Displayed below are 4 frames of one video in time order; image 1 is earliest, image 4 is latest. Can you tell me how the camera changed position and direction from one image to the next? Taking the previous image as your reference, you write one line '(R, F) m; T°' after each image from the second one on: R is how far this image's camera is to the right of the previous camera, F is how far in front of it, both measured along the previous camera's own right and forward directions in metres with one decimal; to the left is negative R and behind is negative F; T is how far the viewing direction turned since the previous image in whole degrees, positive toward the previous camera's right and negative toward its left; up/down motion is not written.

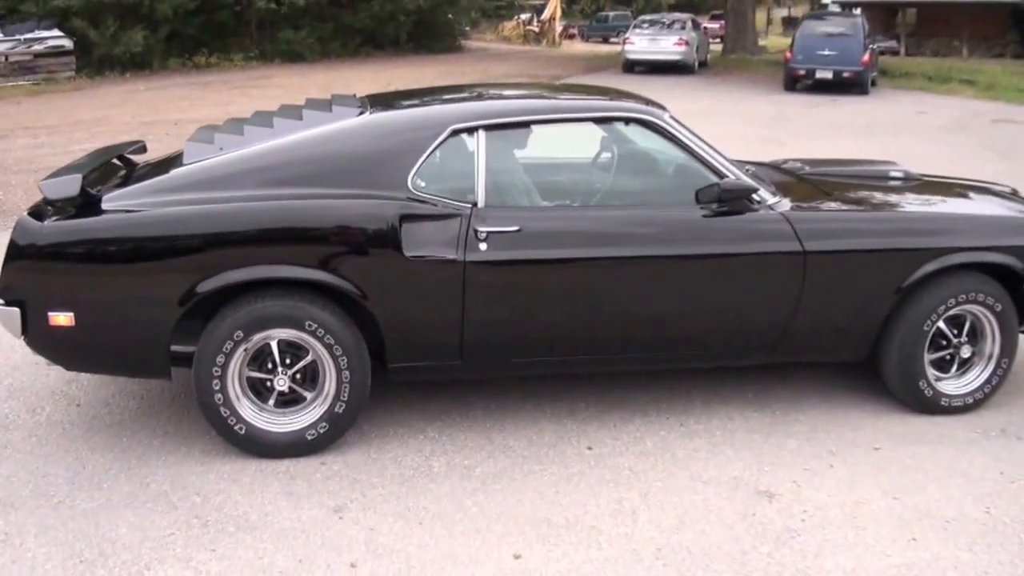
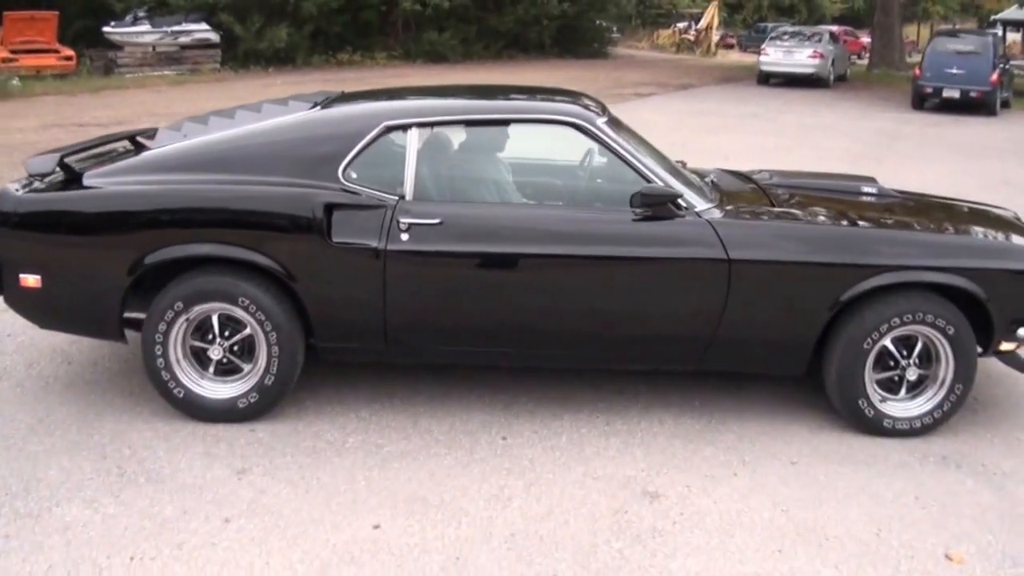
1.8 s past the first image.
(+1.0, -0.1) m; -9°
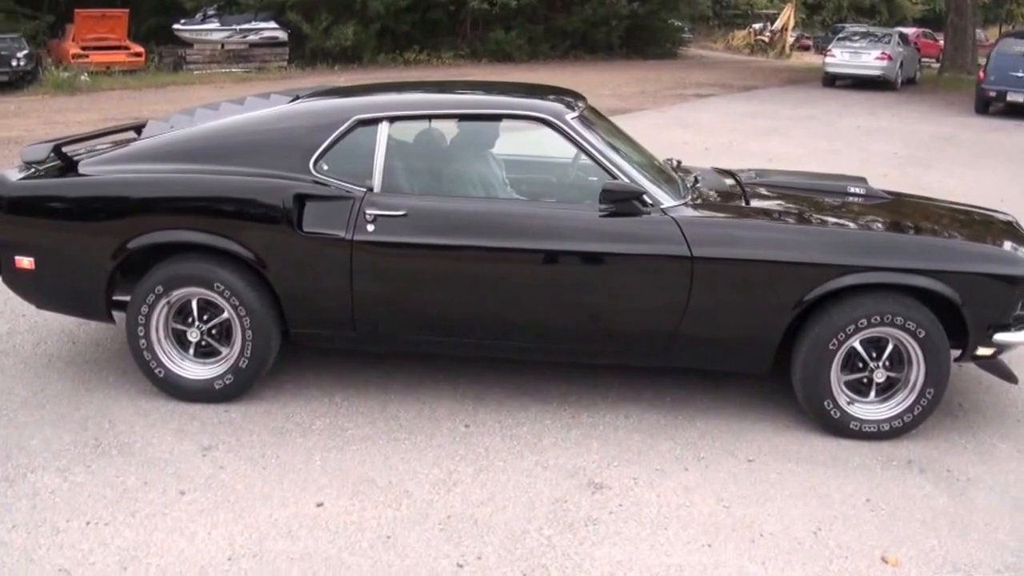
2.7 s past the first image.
(+0.5, -0.1) m; -5°
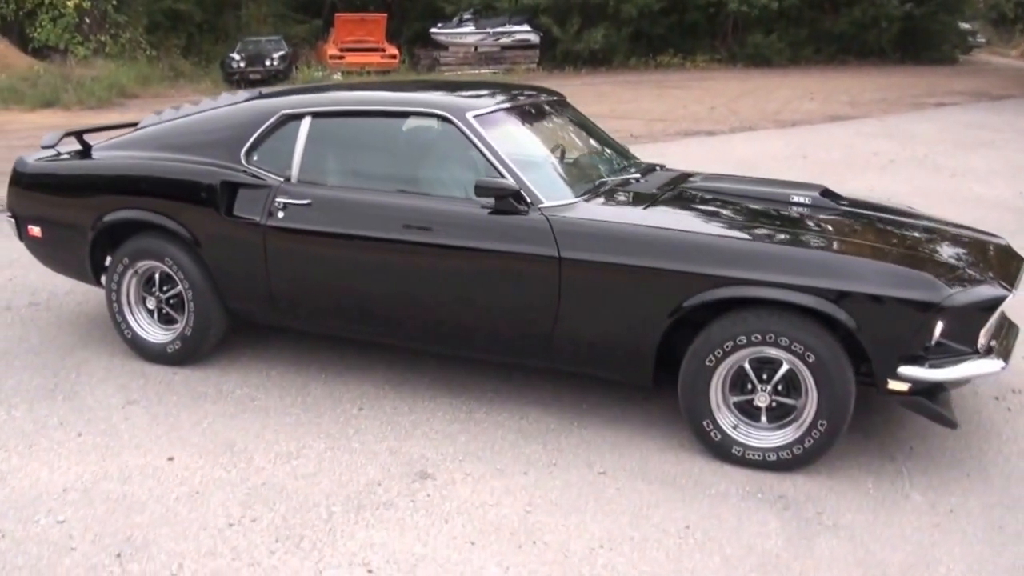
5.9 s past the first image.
(+1.8, +0.2) m; -18°
